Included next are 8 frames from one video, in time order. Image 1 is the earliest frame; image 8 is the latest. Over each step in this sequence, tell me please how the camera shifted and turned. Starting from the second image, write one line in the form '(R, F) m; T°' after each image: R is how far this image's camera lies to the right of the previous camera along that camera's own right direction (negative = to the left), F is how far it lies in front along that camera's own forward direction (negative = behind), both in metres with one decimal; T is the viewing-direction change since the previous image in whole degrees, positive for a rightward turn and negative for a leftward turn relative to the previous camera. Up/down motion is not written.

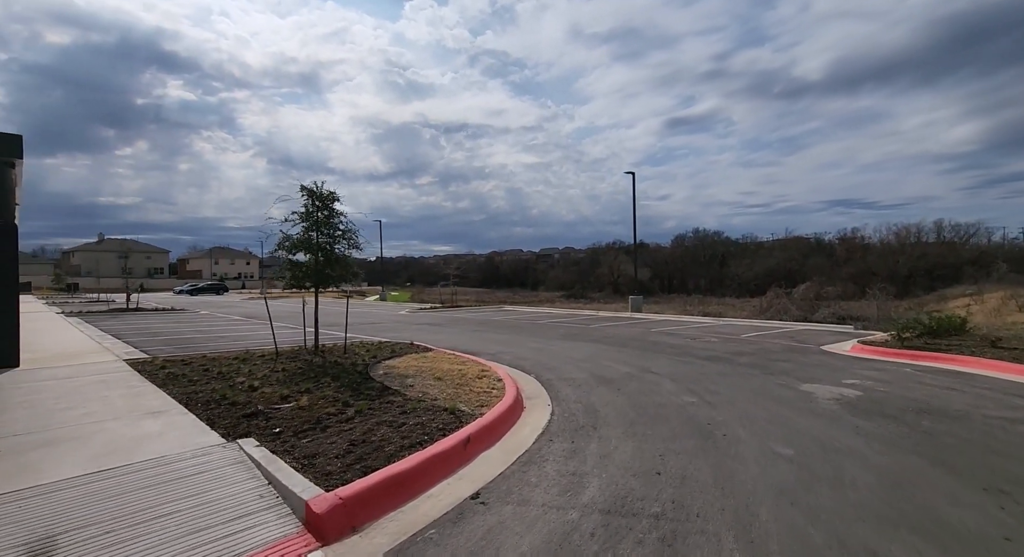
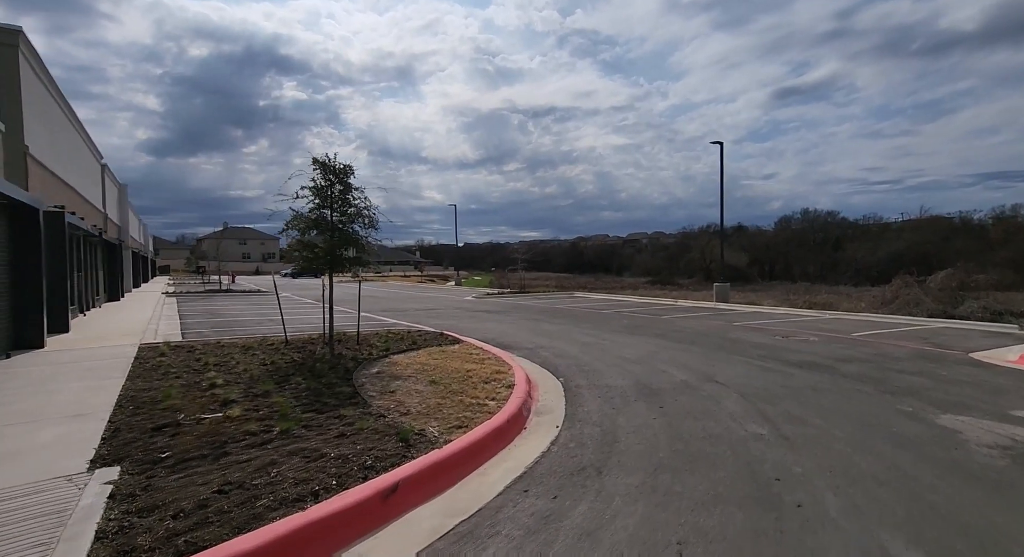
(+1.0, +1.8) m; -10°
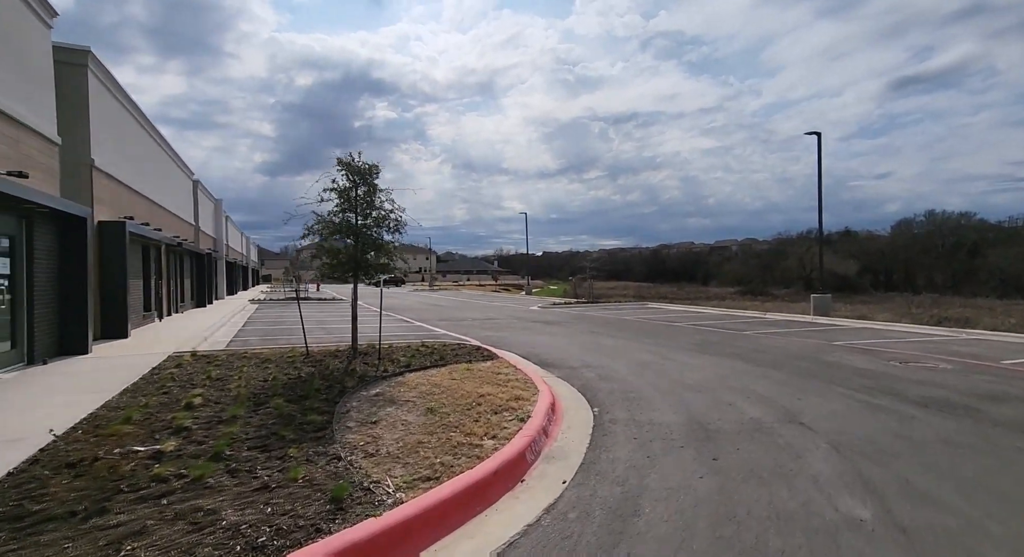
(+0.8, +1.3) m; -10°
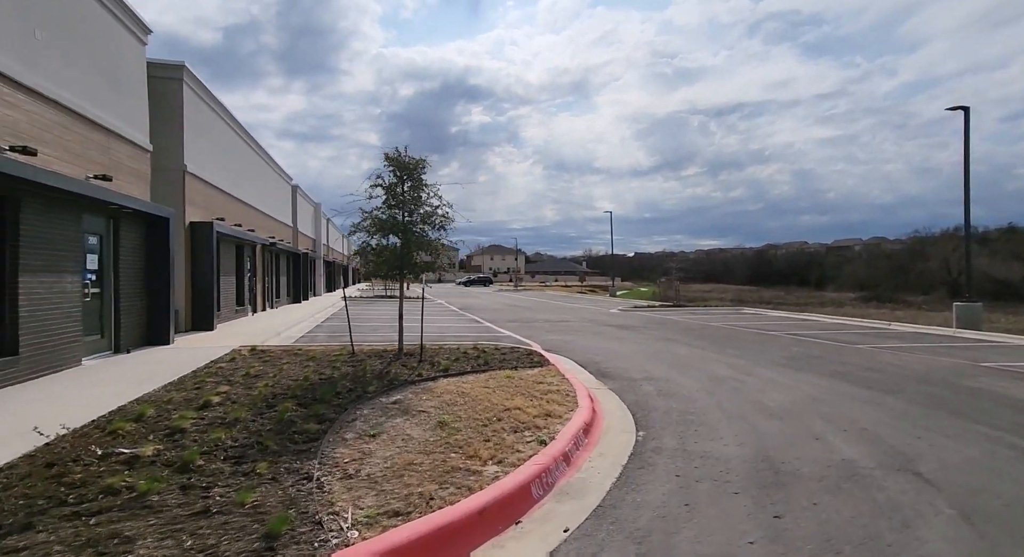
(+0.7, +0.8) m; -11°
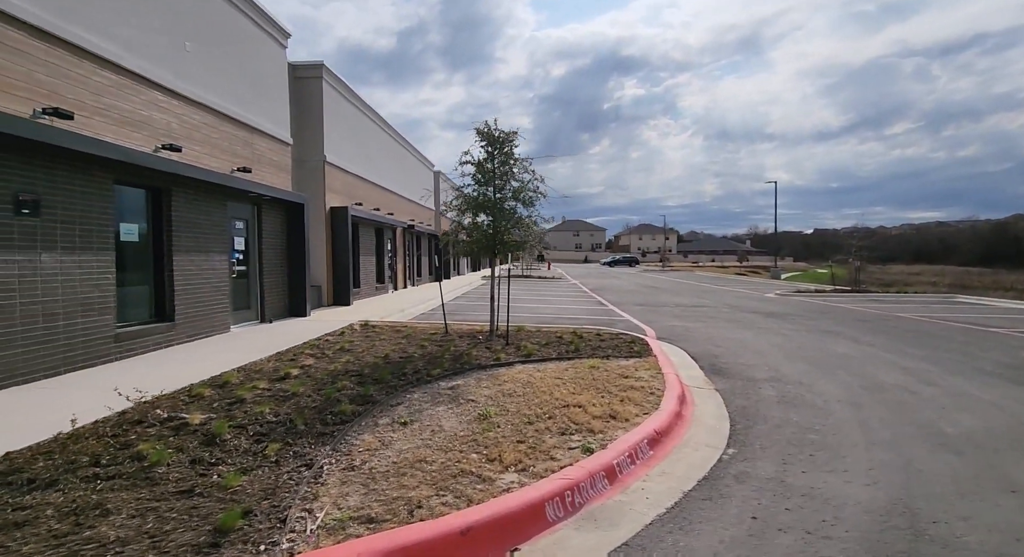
(+0.9, +0.8) m; -18°
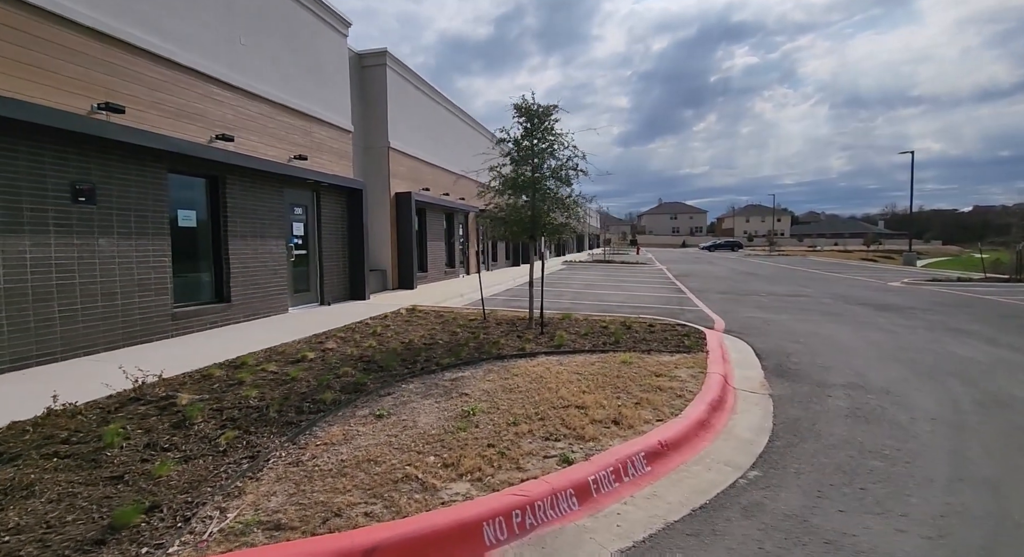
(+0.9, +0.6) m; -11°
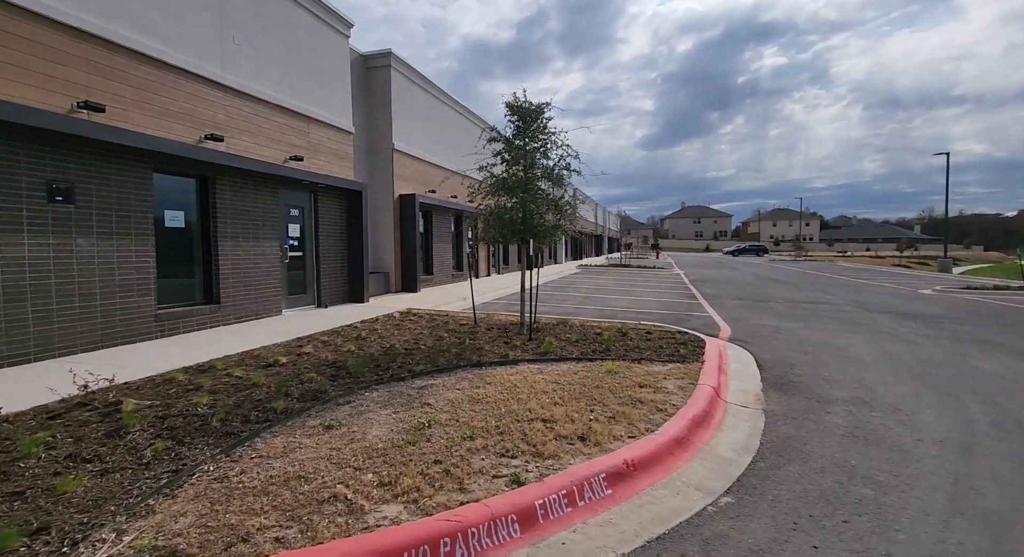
(+0.5, +0.3) m; -3°
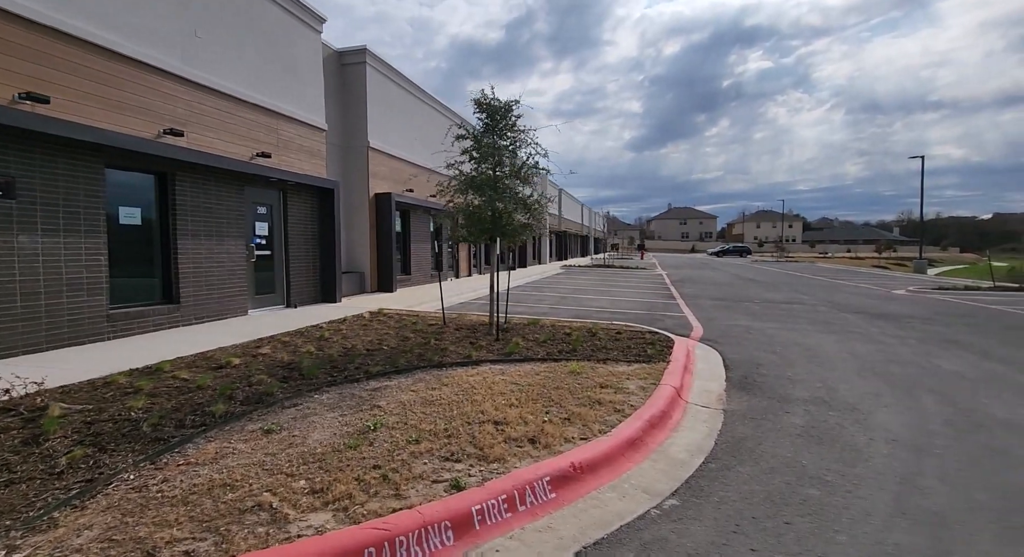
(+0.3, +0.1) m; +1°
